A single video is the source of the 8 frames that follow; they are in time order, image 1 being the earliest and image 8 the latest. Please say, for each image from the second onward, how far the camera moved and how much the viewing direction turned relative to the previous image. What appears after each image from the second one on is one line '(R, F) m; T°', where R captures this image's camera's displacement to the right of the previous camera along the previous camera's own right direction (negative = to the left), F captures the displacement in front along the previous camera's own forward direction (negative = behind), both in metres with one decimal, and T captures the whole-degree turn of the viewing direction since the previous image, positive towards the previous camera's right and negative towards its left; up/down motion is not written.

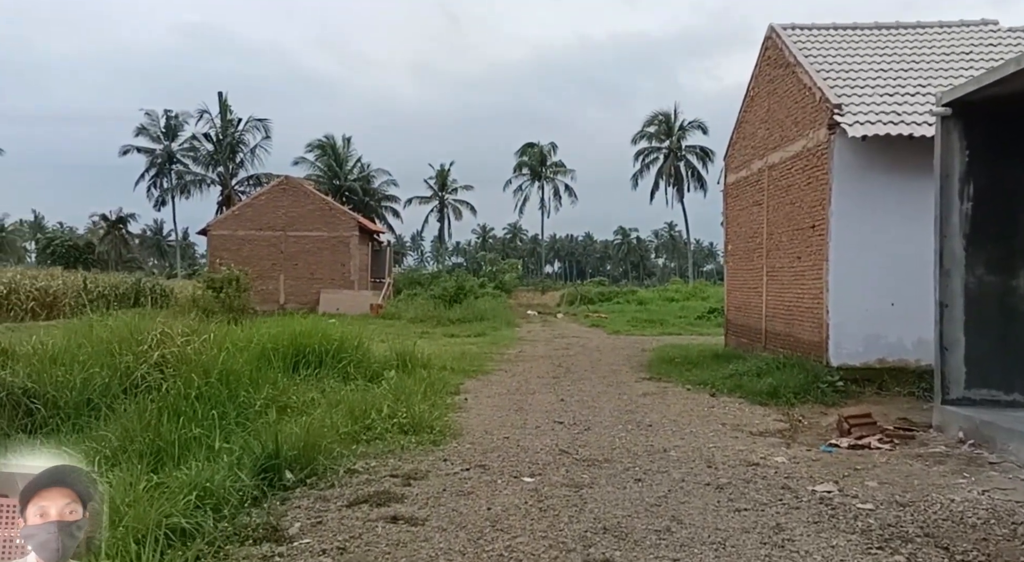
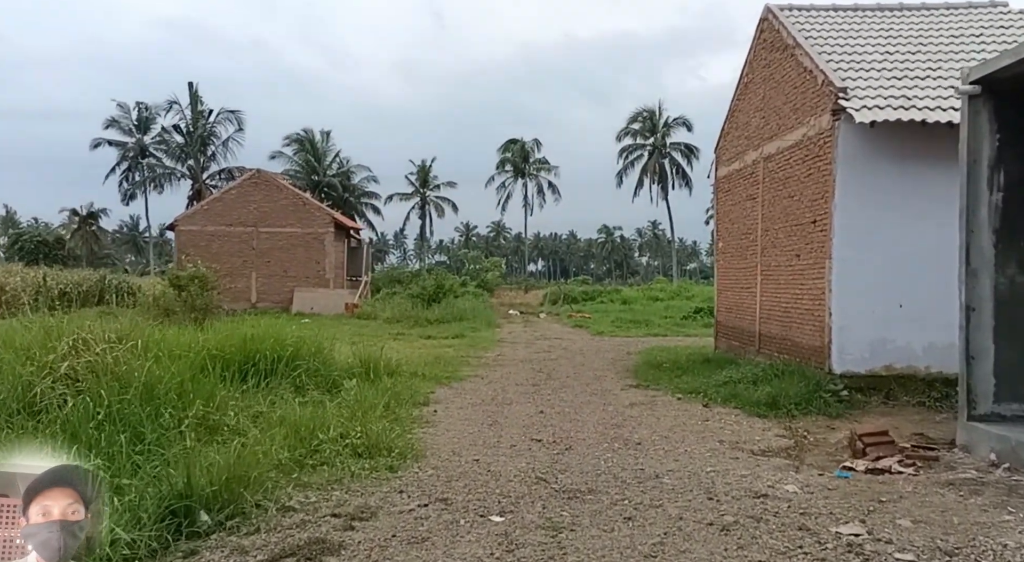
(+0.1, +1.0) m; +1°
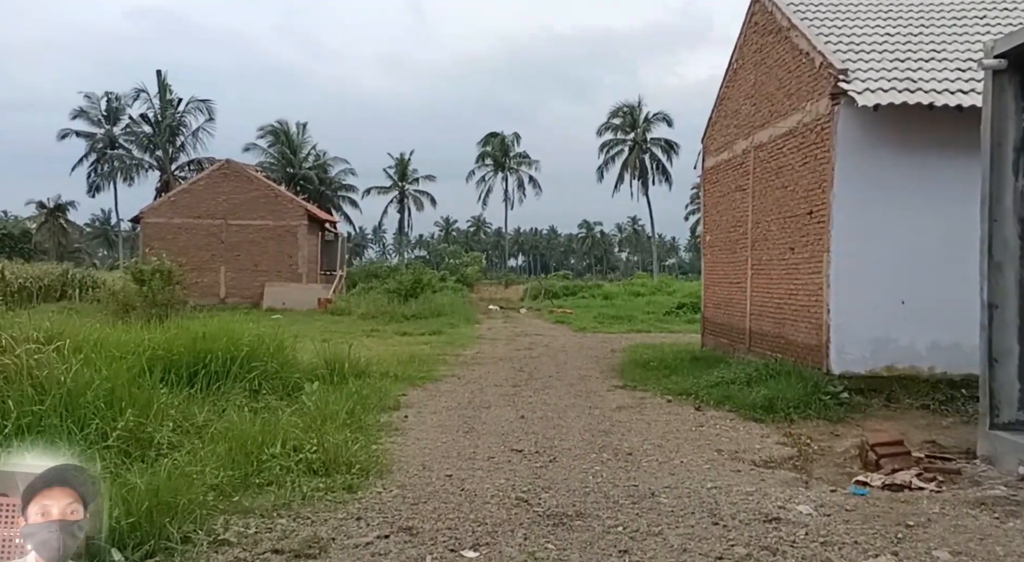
(0.0, +0.7) m; +1°
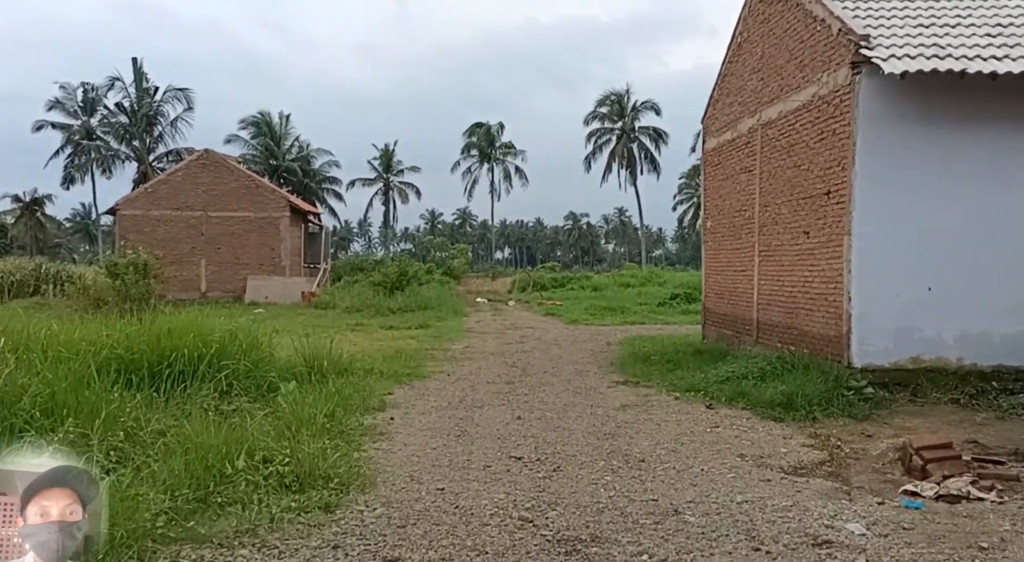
(-0.1, +0.8) m; +1°
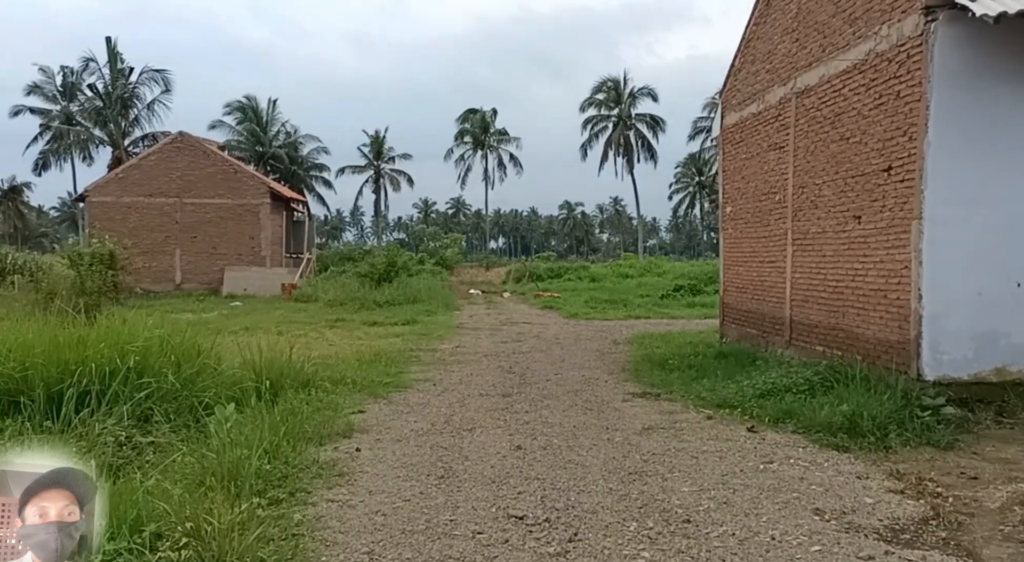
(0.0, +1.6) m; 0°
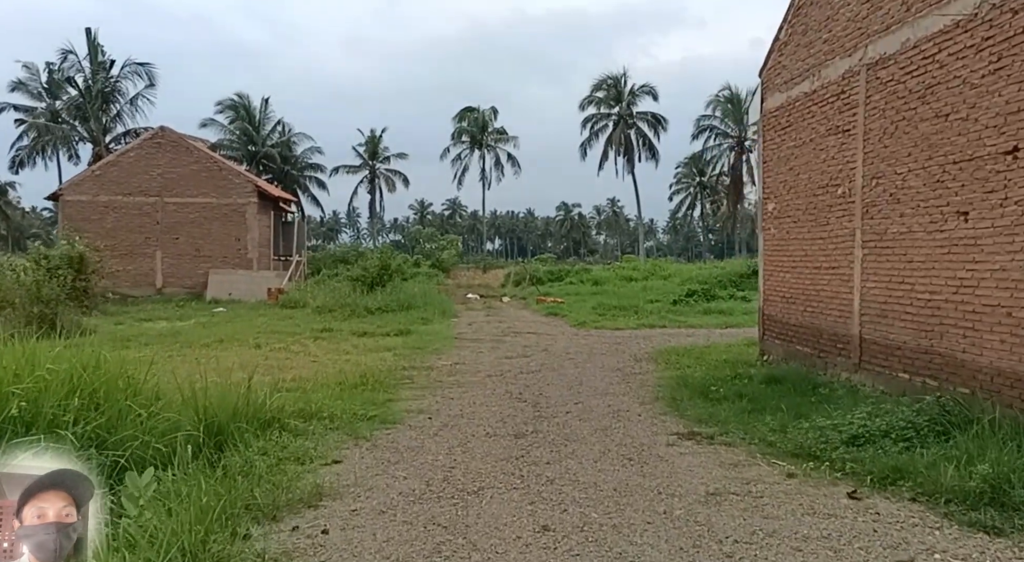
(-0.2, +1.7) m; 0°
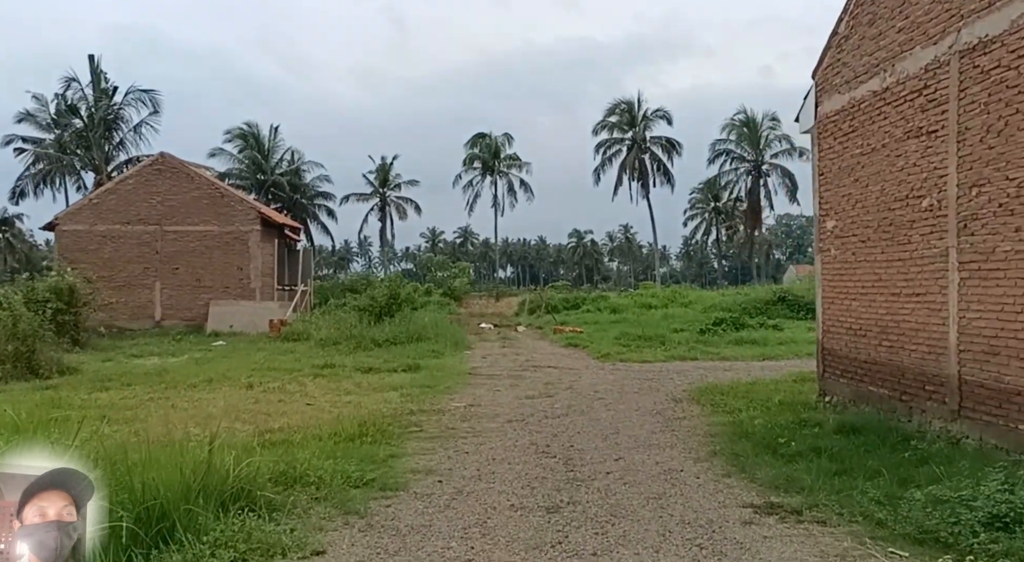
(-0.1, +1.4) m; -1°
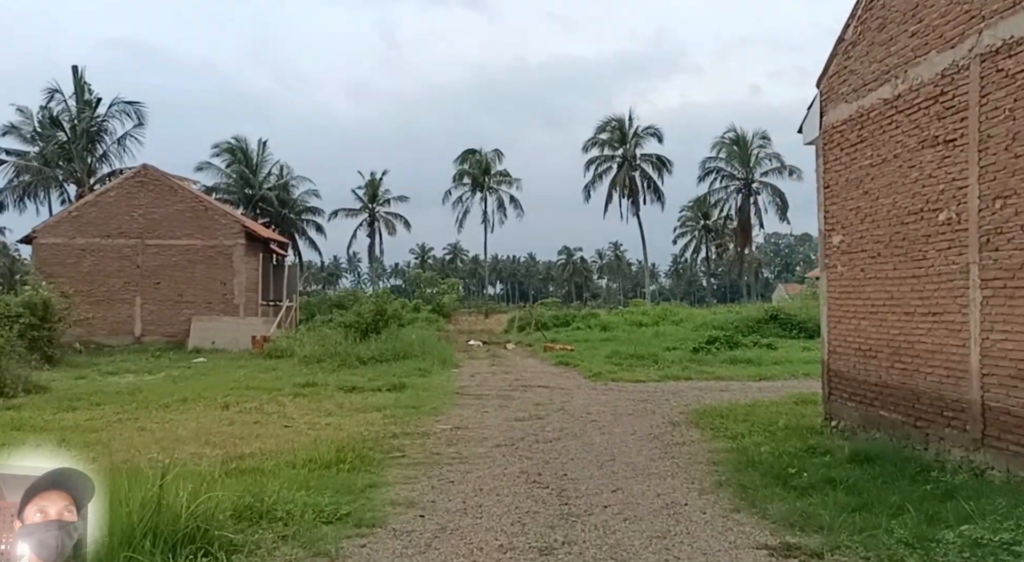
(0.0, +0.5) m; +1°
